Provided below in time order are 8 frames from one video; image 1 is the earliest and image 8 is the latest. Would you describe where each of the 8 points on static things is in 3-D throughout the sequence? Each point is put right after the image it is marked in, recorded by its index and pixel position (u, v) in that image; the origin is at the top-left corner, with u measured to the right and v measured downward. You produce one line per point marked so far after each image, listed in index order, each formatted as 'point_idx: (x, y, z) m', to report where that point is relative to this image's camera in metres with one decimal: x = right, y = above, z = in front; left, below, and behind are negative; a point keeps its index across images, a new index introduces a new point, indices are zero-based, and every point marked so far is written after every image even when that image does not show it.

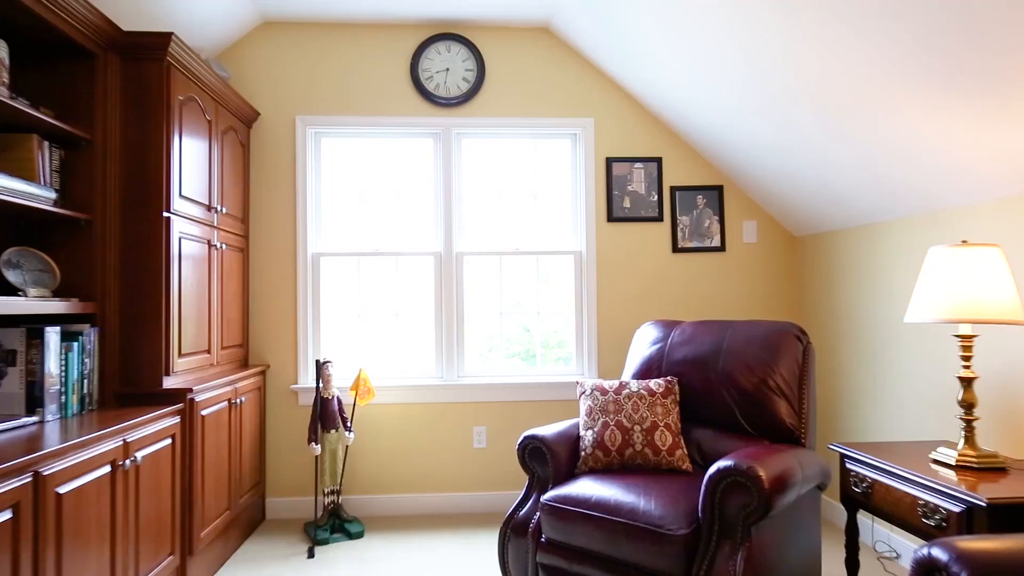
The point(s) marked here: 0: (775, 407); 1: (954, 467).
0: (+0.6, -0.3, +2.0) m
1: (+0.8, -0.3, +1.6) m
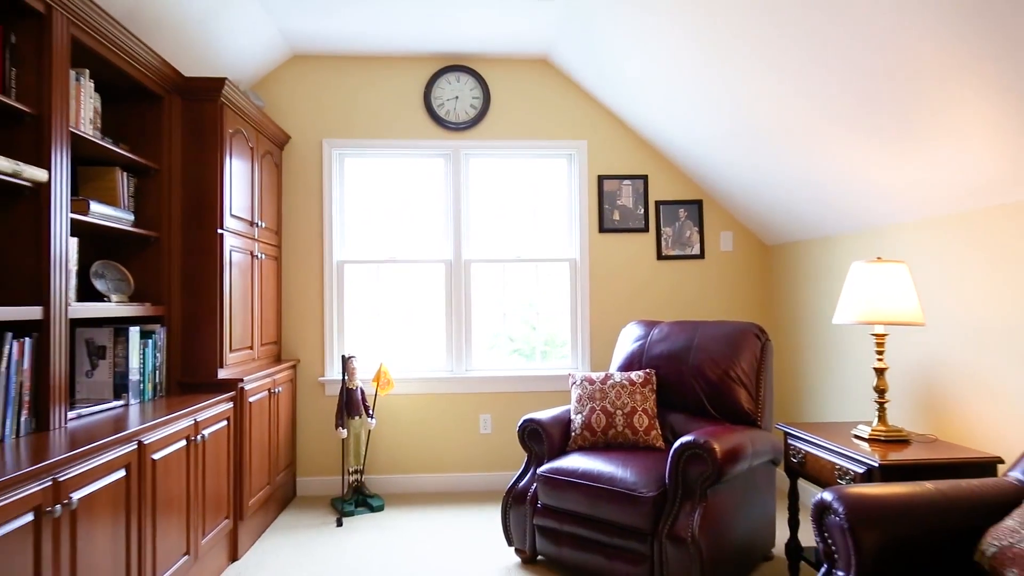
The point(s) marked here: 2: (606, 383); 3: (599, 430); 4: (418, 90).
0: (+0.6, -0.3, +2.4) m
1: (+0.8, -0.3, +1.9) m
2: (+0.3, -0.3, +2.5) m
3: (+0.2, -0.4, +2.4) m
4: (-0.4, +0.7, +3.3) m
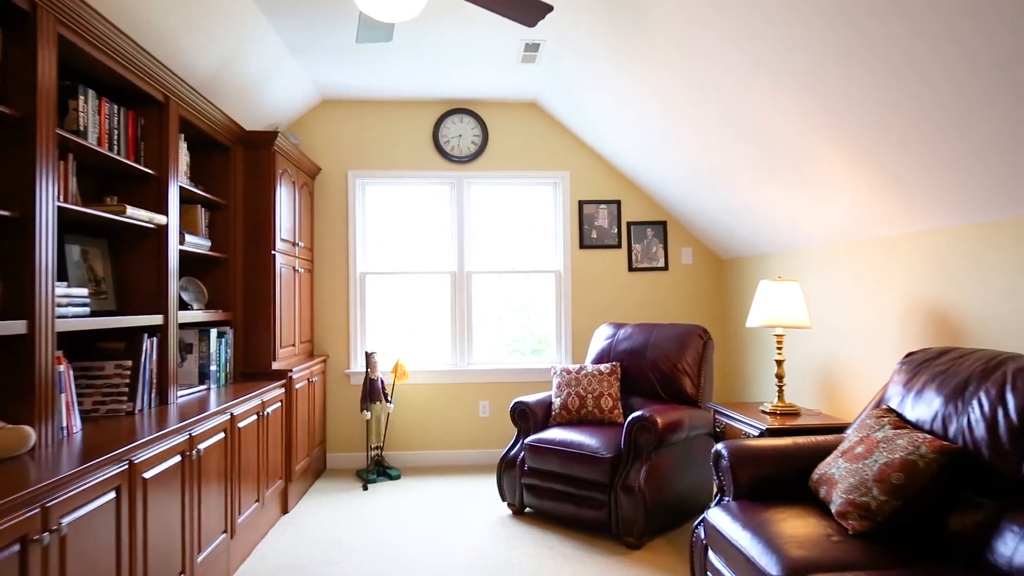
0: (+0.6, -0.3, +3.0) m
1: (+0.7, -0.4, +2.6) m
2: (+0.2, -0.3, +3.1) m
3: (+0.2, -0.4, +3.0) m
4: (-0.4, +0.7, +4.0) m
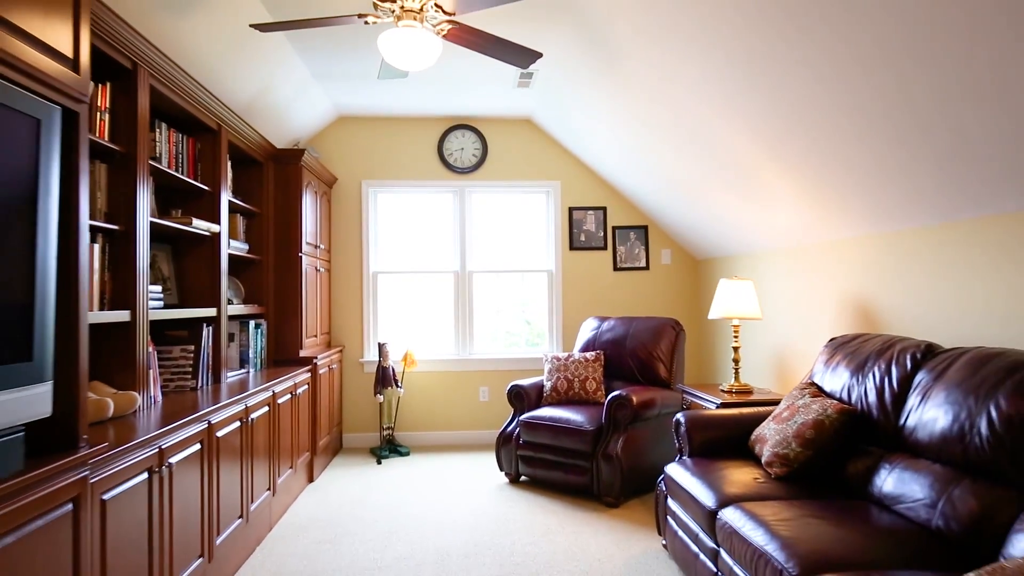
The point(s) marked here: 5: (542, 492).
0: (+0.6, -0.3, +3.5) m
1: (+0.7, -0.4, +3.0) m
2: (+0.2, -0.3, +3.6) m
3: (+0.2, -0.4, +3.5) m
4: (-0.4, +0.7, +4.4) m
5: (+0.1, -0.8, +3.3) m
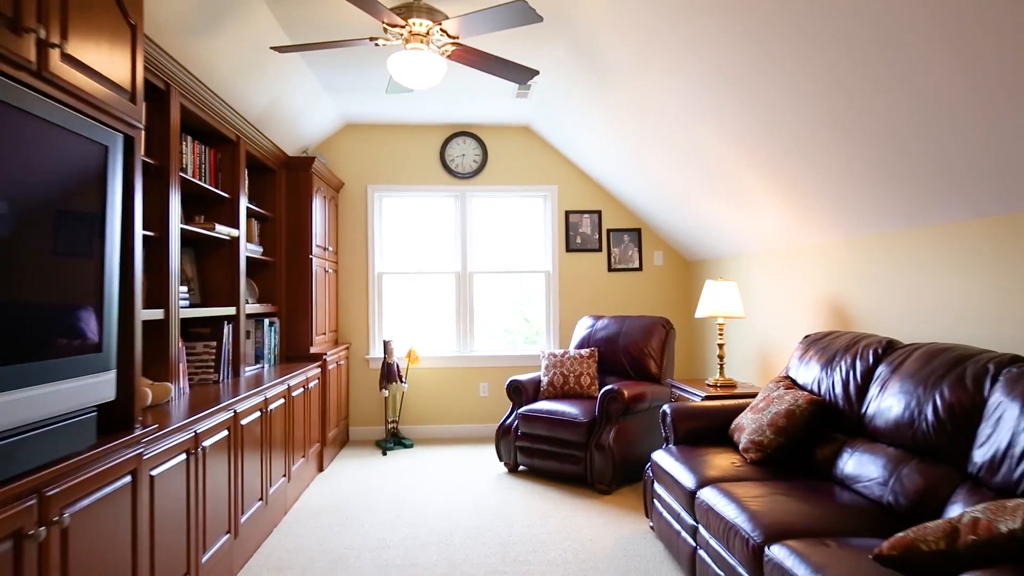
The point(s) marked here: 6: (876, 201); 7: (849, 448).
0: (+0.6, -0.3, +3.7) m
1: (+0.7, -0.4, +3.2) m
2: (+0.2, -0.3, +3.8) m
3: (+0.2, -0.4, +3.7) m
4: (-0.4, +0.7, +4.6) m
5: (+0.1, -0.8, +3.5) m
6: (+1.1, +0.3, +2.6) m
7: (+0.8, -0.4, +2.1) m
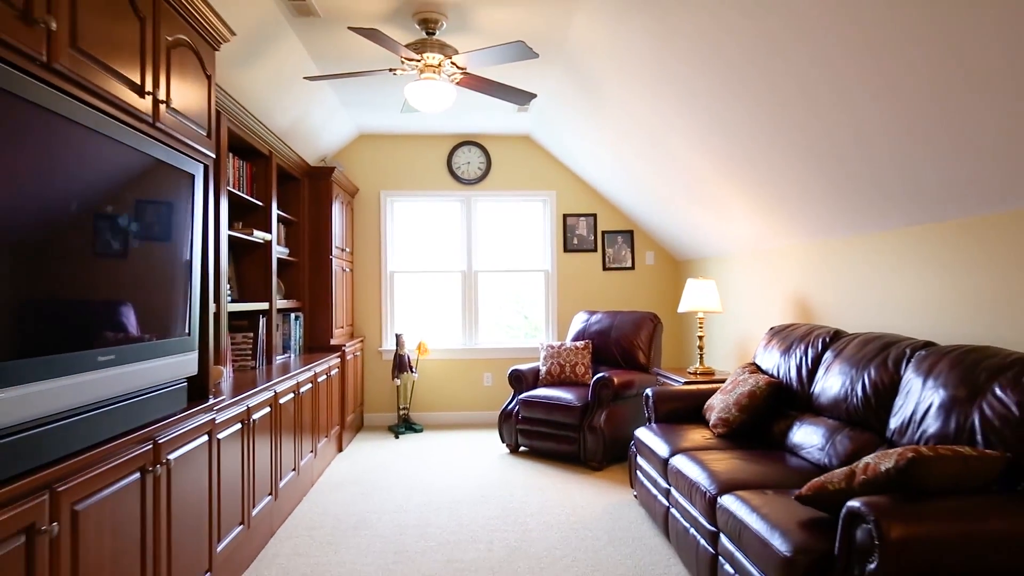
0: (+0.6, -0.3, +4.0) m
1: (+0.7, -0.3, +3.6) m
2: (+0.2, -0.3, +4.2) m
3: (+0.2, -0.4, +4.1) m
4: (-0.4, +0.7, +5.0) m
5: (+0.1, -0.7, +3.9) m
6: (+1.1, +0.3, +3.0) m
7: (+0.8, -0.4, +2.5) m
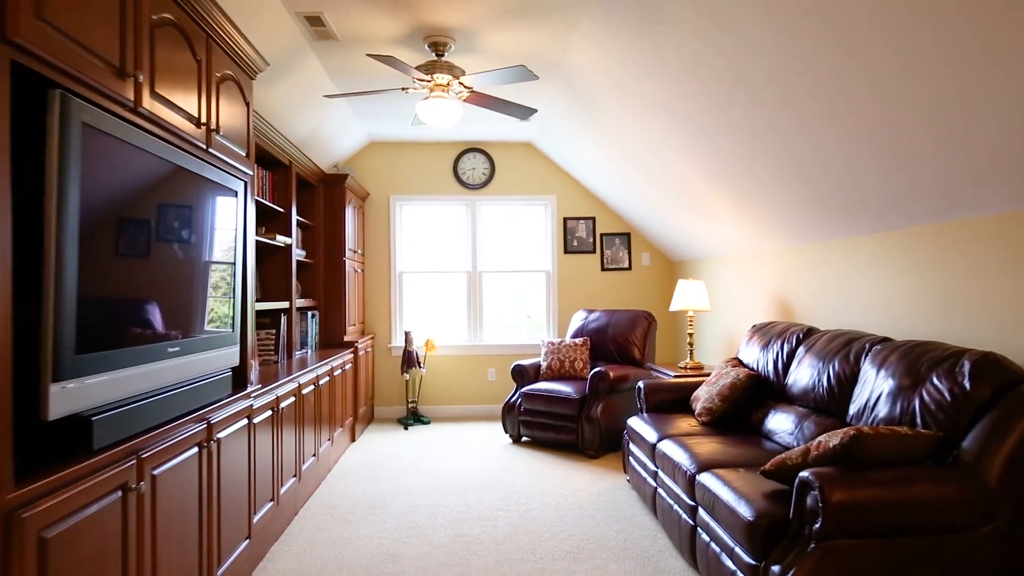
0: (+0.6, -0.3, +4.3) m
1: (+0.7, -0.3, +3.9) m
2: (+0.2, -0.3, +4.4) m
3: (+0.2, -0.4, +4.3) m
4: (-0.4, +0.7, +5.3) m
5: (+0.1, -0.7, +4.2) m
6: (+1.1, +0.3, +3.2) m
7: (+0.8, -0.4, +2.7) m
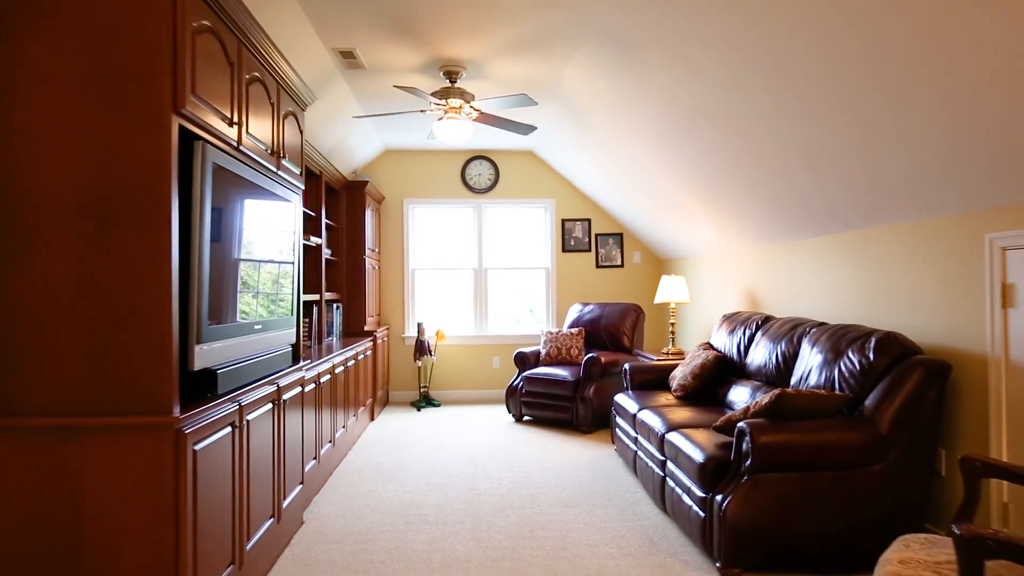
0: (+0.6, -0.3, +4.8) m
1: (+0.8, -0.3, +4.4) m
2: (+0.3, -0.3, +4.9) m
3: (+0.2, -0.4, +4.8) m
4: (-0.4, +0.8, +5.8) m
5: (+0.1, -0.7, +4.7) m
6: (+1.1, +0.3, +3.7) m
7: (+0.8, -0.4, +3.2) m
